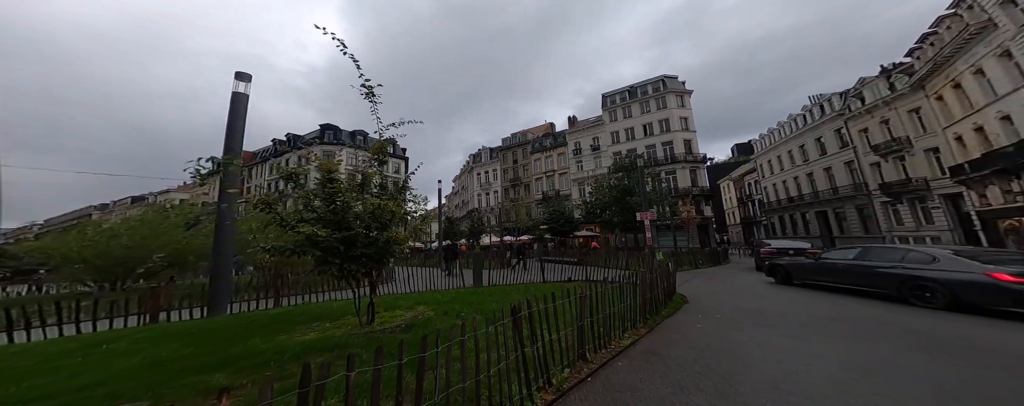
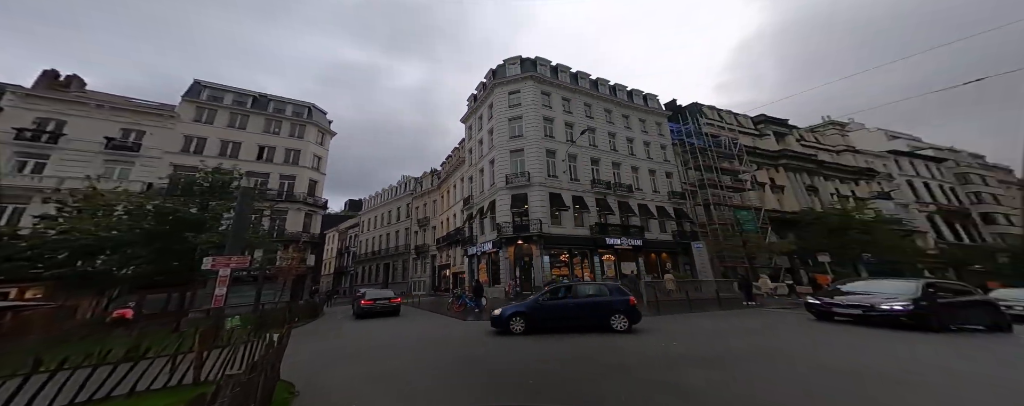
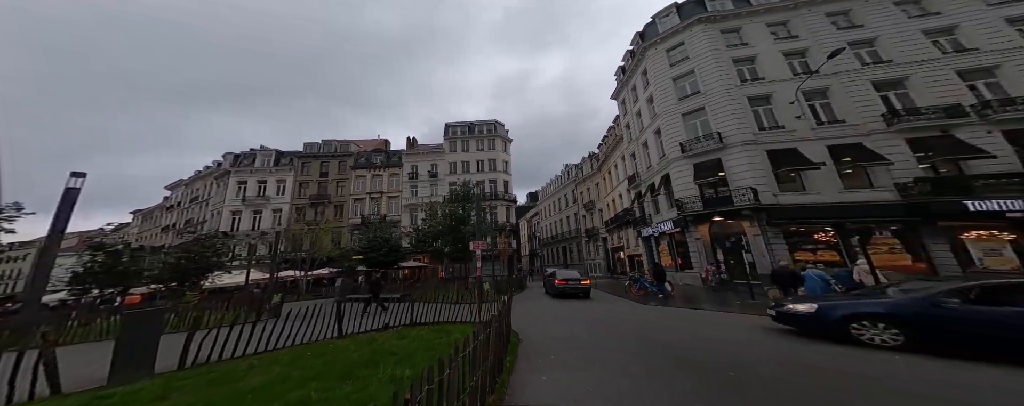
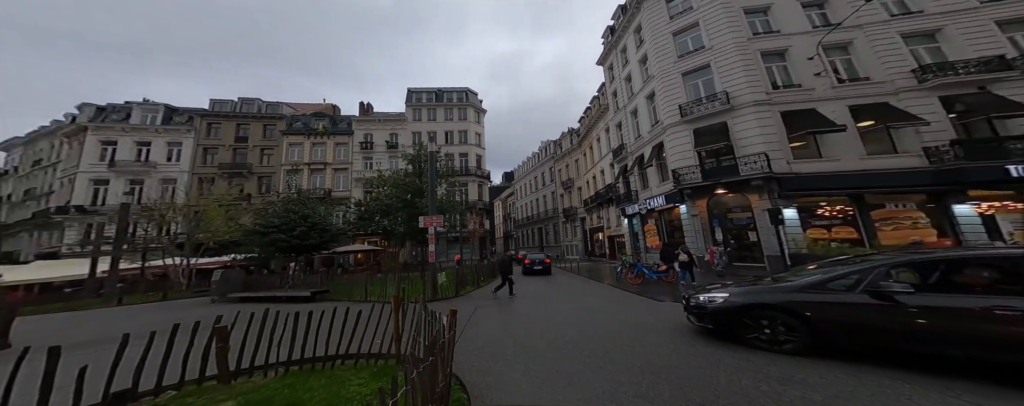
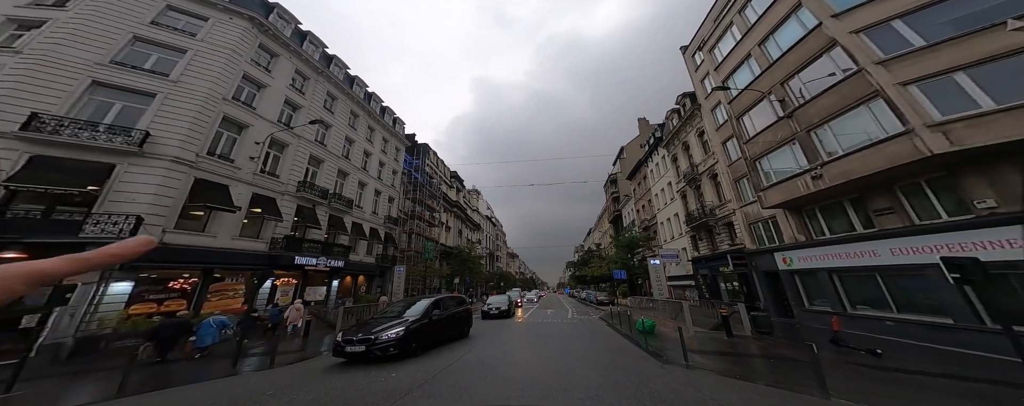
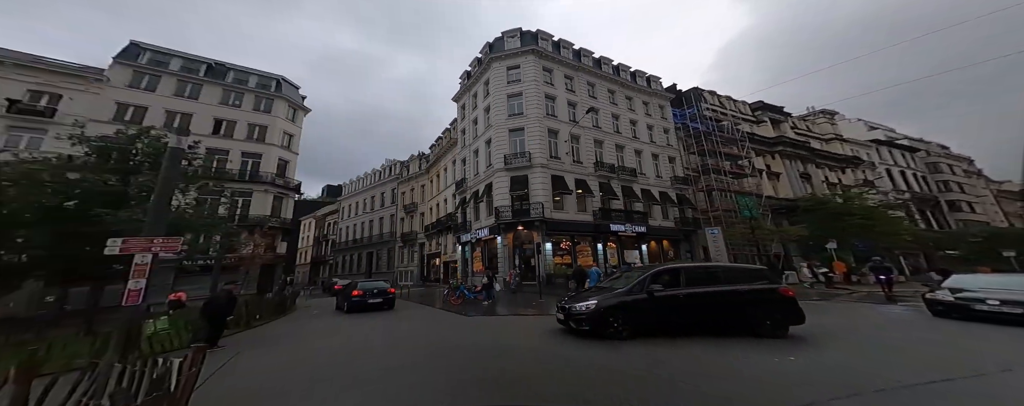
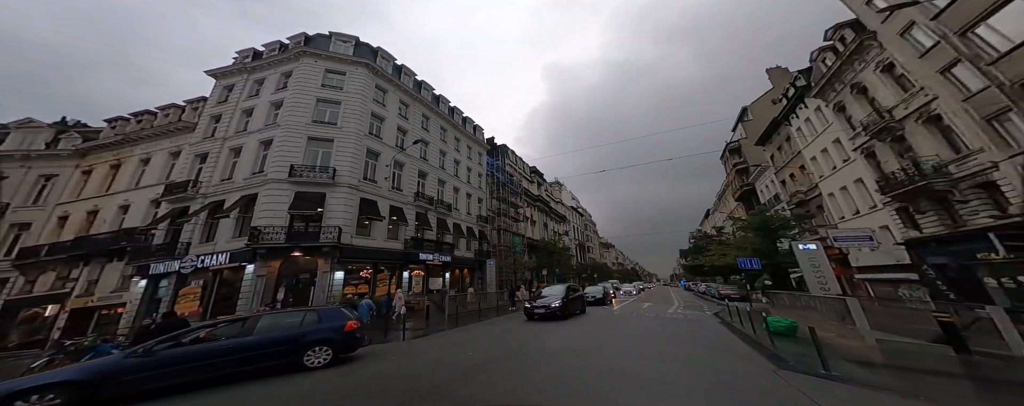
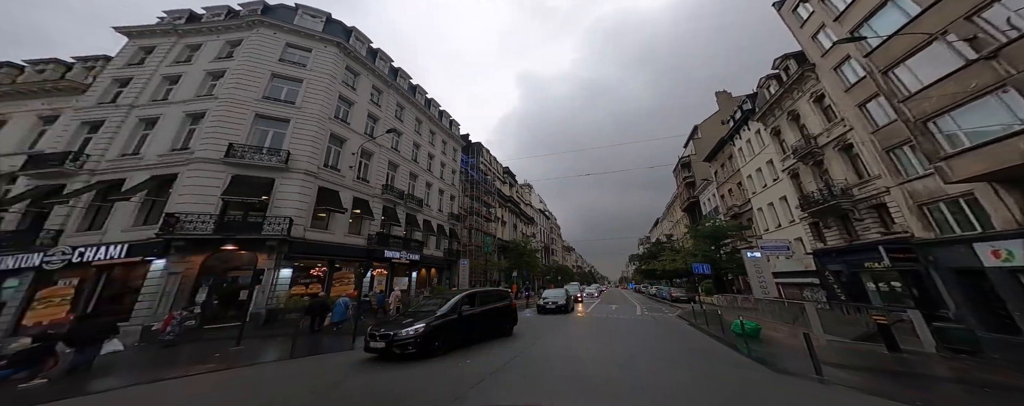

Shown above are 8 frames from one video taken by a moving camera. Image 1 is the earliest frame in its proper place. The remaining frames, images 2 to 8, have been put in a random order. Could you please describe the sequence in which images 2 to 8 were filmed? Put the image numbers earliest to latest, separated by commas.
3, 2, 7, 5, 8, 6, 4
